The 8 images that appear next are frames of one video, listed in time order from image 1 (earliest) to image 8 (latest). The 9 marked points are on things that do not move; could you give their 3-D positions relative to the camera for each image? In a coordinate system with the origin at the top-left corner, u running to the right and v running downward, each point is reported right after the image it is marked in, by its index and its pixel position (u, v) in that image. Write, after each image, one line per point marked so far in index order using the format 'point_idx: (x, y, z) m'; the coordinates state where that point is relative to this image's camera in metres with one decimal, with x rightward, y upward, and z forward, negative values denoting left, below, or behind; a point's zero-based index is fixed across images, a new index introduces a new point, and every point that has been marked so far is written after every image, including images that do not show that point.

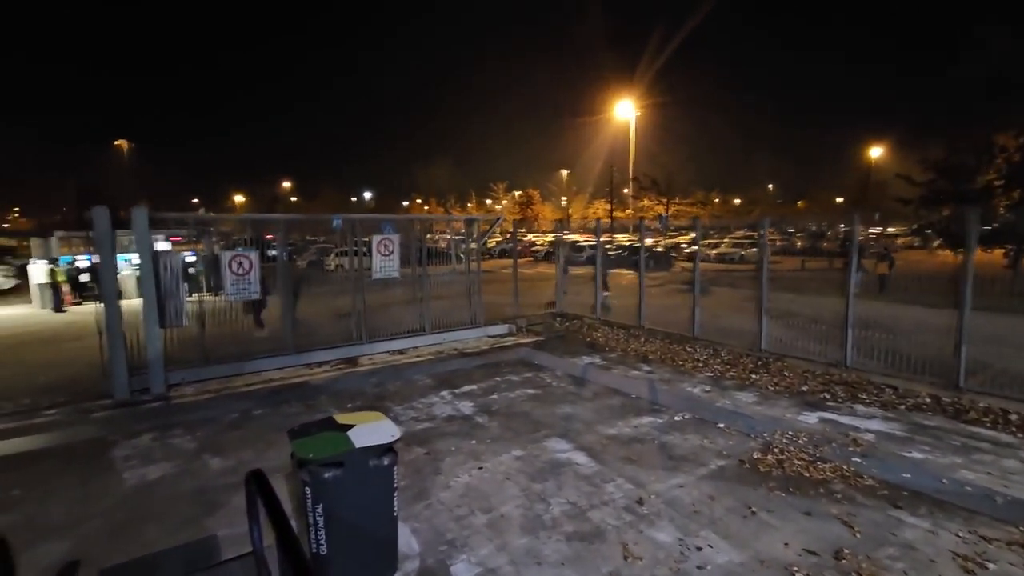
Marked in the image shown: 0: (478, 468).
0: (-0.4, -2.1, +5.9) m
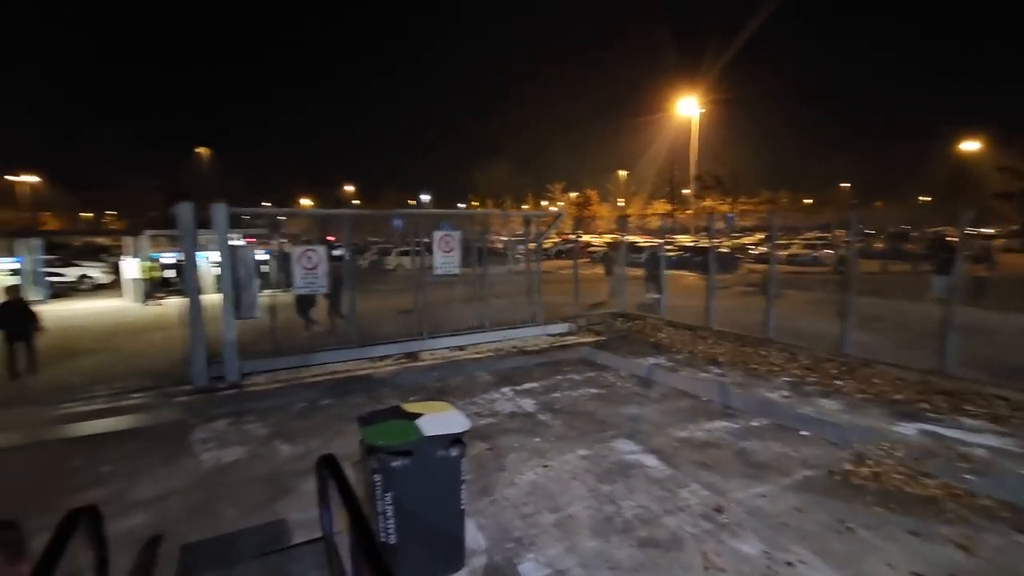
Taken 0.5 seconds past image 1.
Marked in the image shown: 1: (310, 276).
0: (+0.3, -2.0, +5.7) m
1: (-4.2, +0.2, +10.7) m
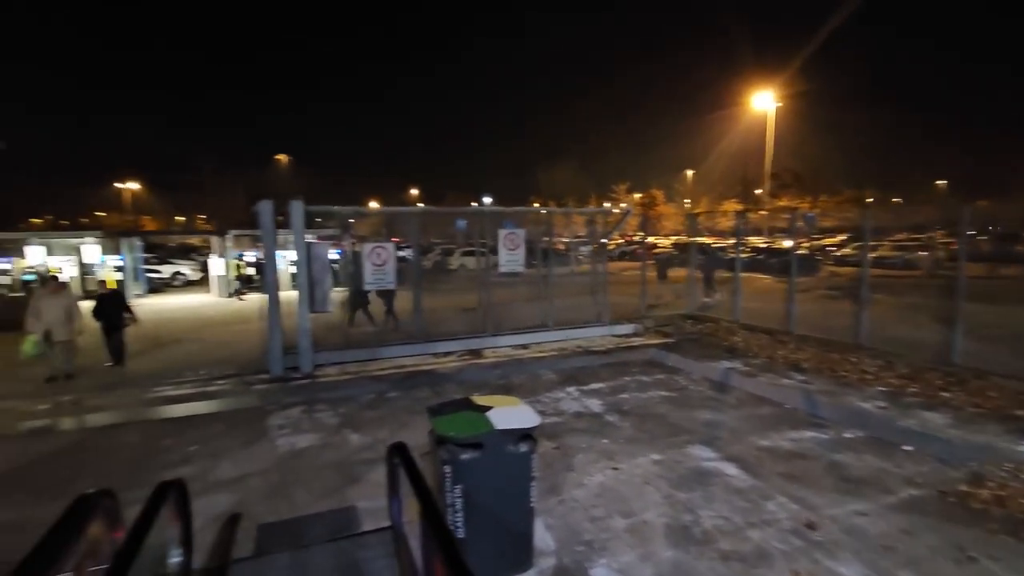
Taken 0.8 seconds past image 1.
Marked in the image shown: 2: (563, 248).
0: (+1.1, -1.9, +5.5) m
1: (-2.8, +0.3, +11.0) m
2: (+1.4, +1.1, +13.7) m
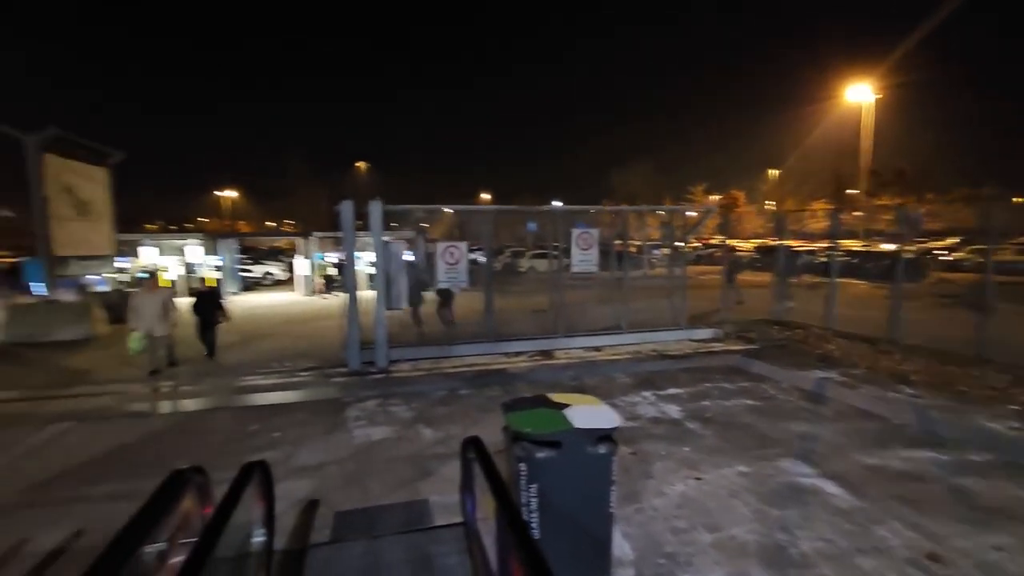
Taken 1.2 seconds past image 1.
0: (+1.8, -1.9, +5.1) m
1: (-1.3, +0.4, +11.1) m
2: (+3.3, +1.0, +13.3) m
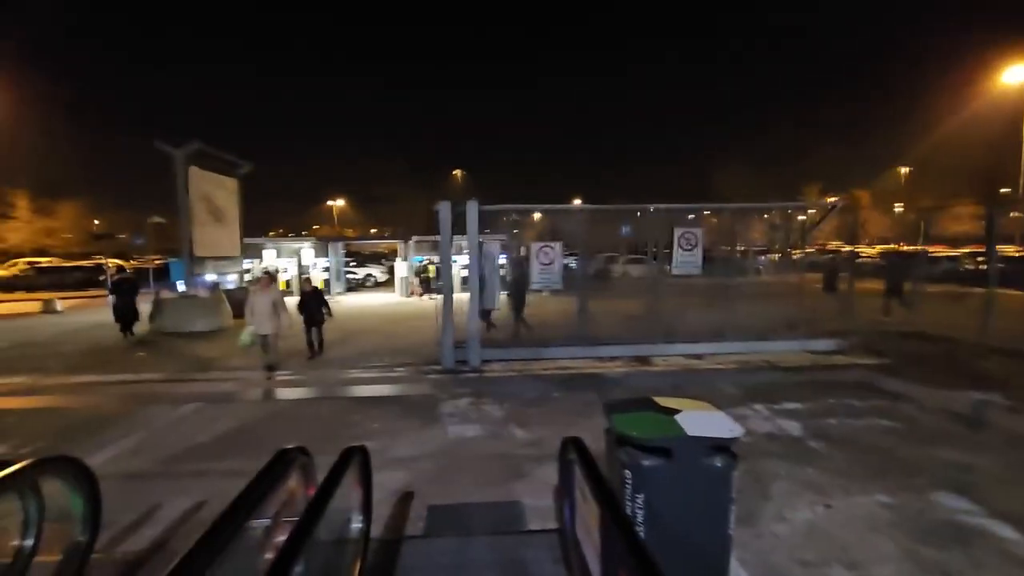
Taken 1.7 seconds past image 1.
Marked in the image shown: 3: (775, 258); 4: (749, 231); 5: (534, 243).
0: (+2.7, -1.9, +4.4) m
1: (+0.7, +0.3, +11.0) m
2: (+5.6, +0.9, +12.3) m
3: (+6.2, +0.7, +11.9) m
4: (+5.4, +1.3, +11.6) m
5: (+0.5, +0.9, +10.8) m
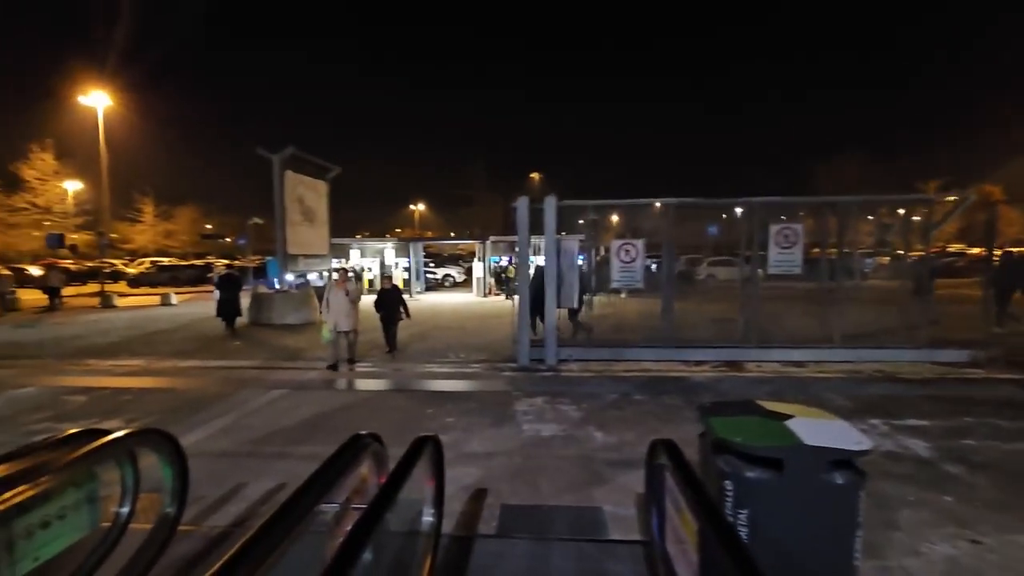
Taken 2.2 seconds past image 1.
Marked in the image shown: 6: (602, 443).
0: (+3.3, -1.8, +3.7) m
1: (+2.3, +0.4, +10.5) m
2: (+7.4, +0.9, +11.1) m
3: (+7.9, +0.7, +10.6) m
4: (+7.1, +1.3, +10.4) m
5: (+2.1, +1.0, +10.4) m
6: (+1.0, -1.8, +6.0) m
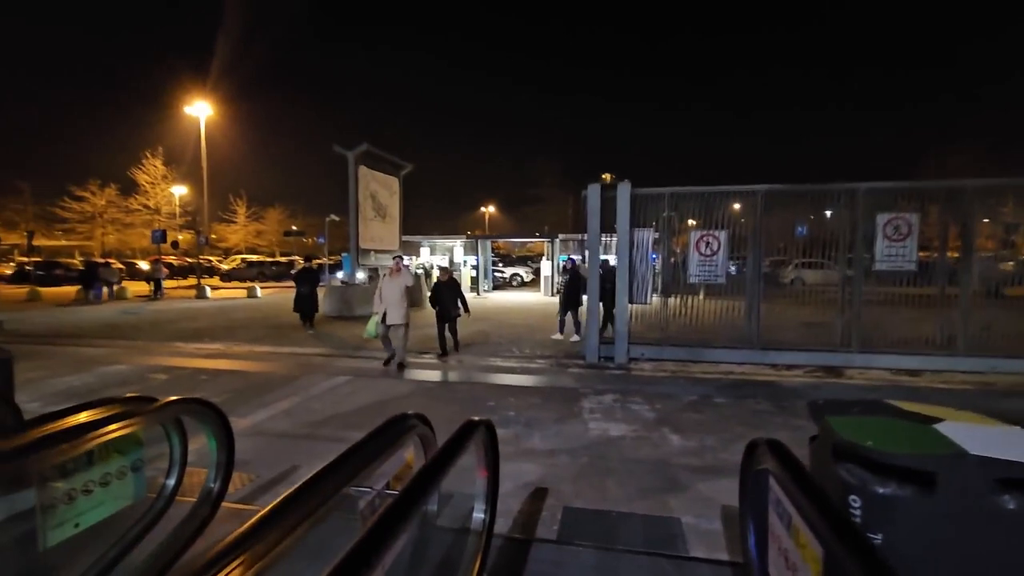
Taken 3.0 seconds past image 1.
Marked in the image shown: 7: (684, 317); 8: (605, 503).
0: (+3.7, -1.7, +2.8) m
1: (+3.7, +0.5, +9.6) m
2: (+8.7, +0.8, +9.6) m
3: (+9.1, +0.7, +9.0) m
4: (+8.4, +1.3, +8.9) m
5: (+3.4, +1.1, +9.6) m
6: (+1.7, -1.7, +5.4) m
7: (+3.3, -0.6, +9.7) m
8: (+0.8, -1.8, +4.2) m
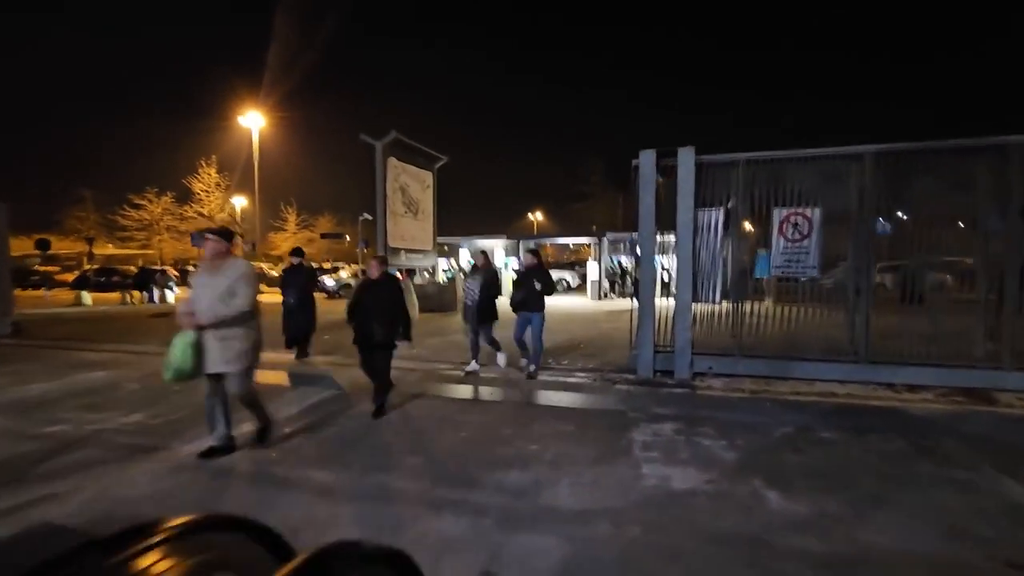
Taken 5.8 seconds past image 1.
0: (+3.5, -1.5, +0.7) m
1: (+4.2, +0.5, +7.6) m
2: (+9.2, +0.9, +7.0) m
3: (+9.6, +0.7, +6.5) m
4: (+8.8, +1.3, +6.5) m
5: (+3.9, +1.1, +7.5) m
6: (+1.8, -1.5, +3.5) m
7: (+3.8, -0.5, +7.7) m
8: (+0.7, -1.6, +2.4) m
